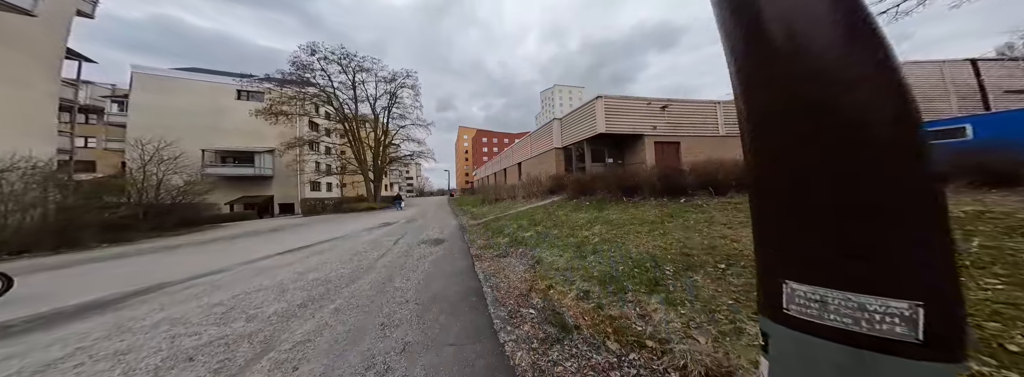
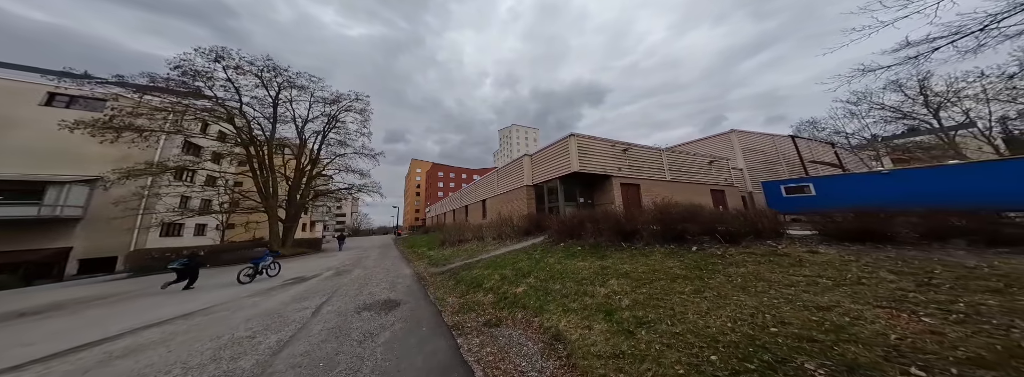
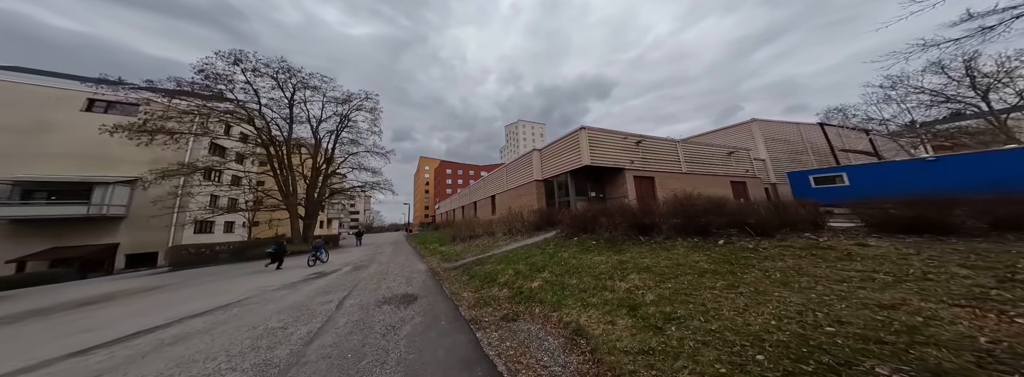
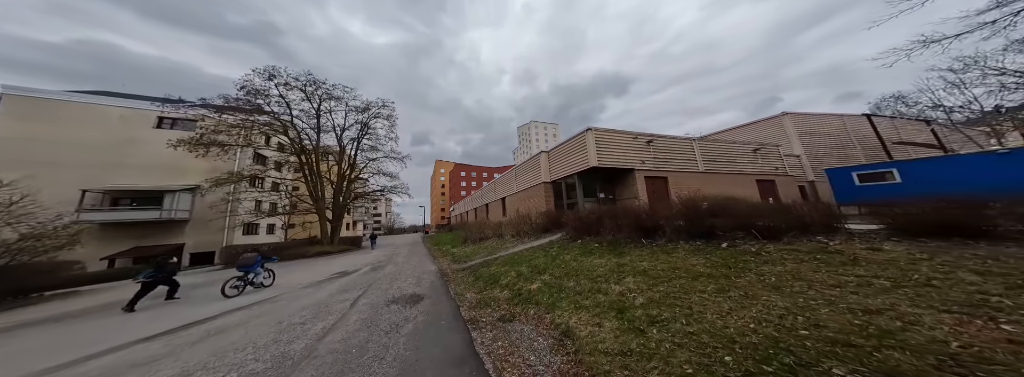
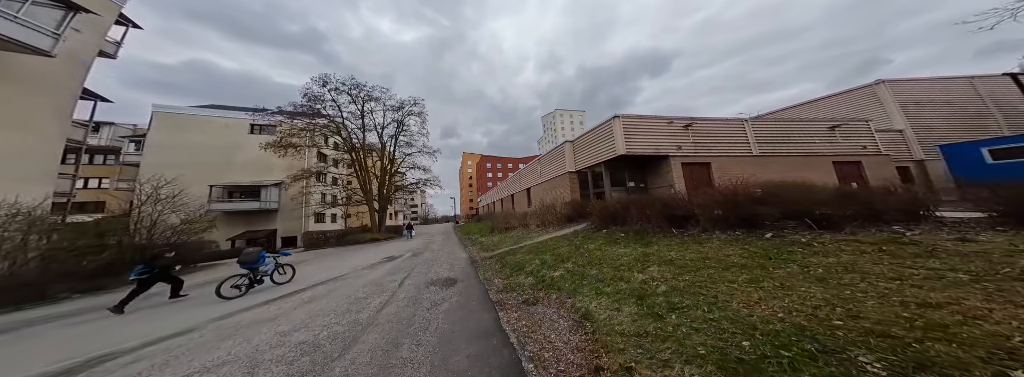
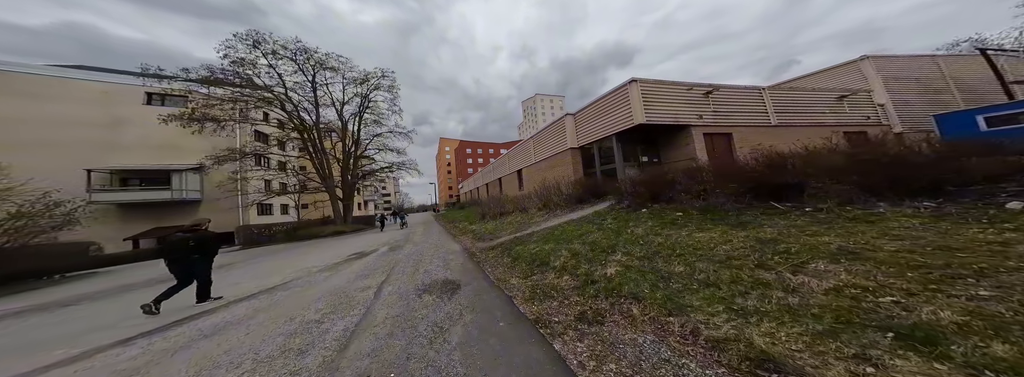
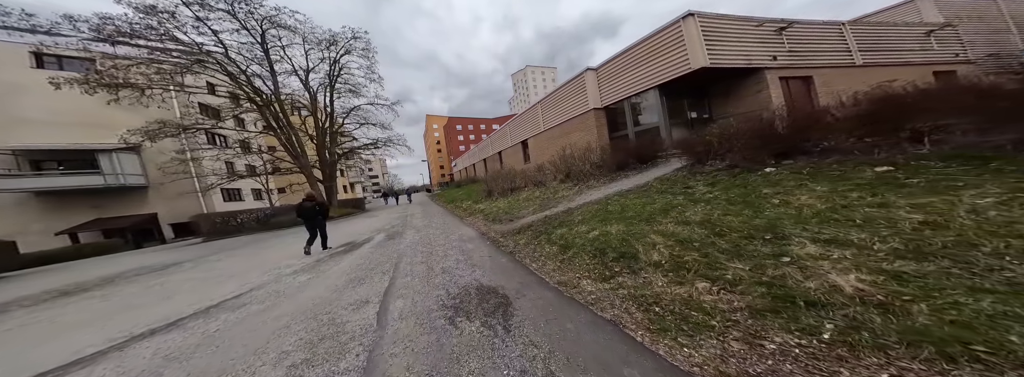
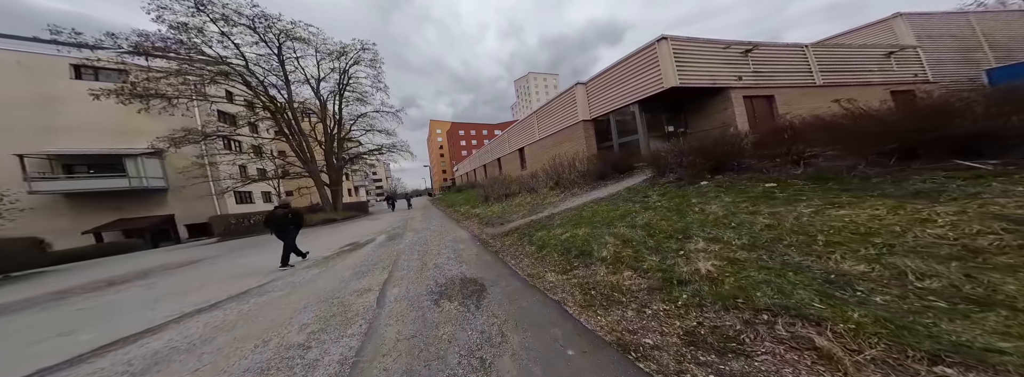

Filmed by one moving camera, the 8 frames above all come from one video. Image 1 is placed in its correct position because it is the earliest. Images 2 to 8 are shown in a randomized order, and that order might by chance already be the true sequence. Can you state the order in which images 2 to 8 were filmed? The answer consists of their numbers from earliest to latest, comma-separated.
5, 4, 2, 3, 6, 8, 7
